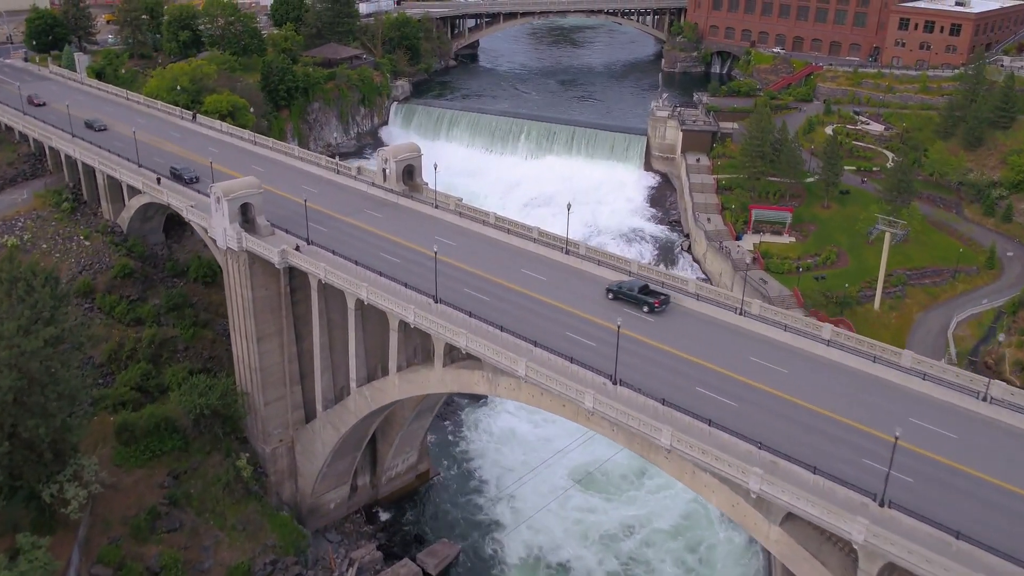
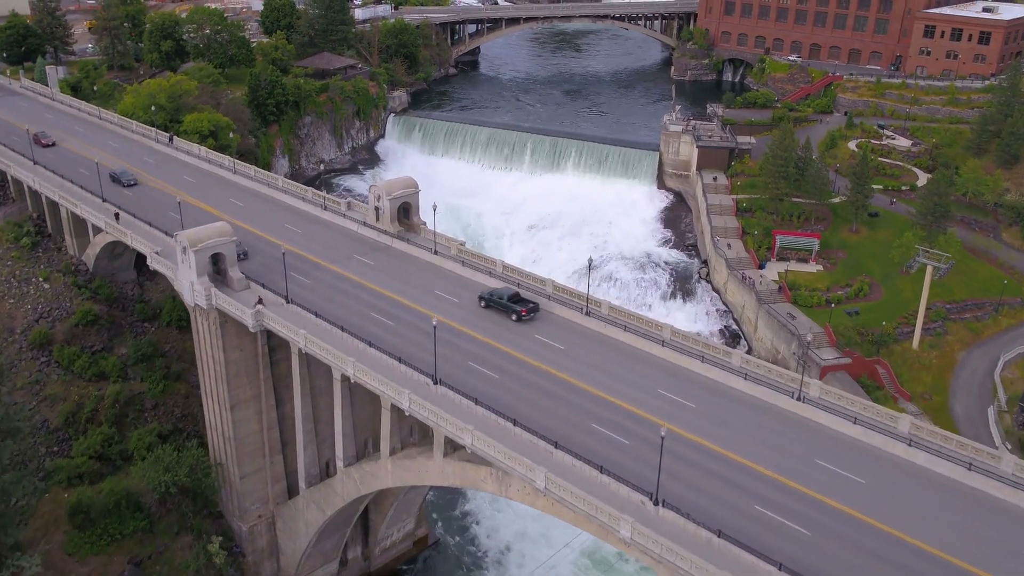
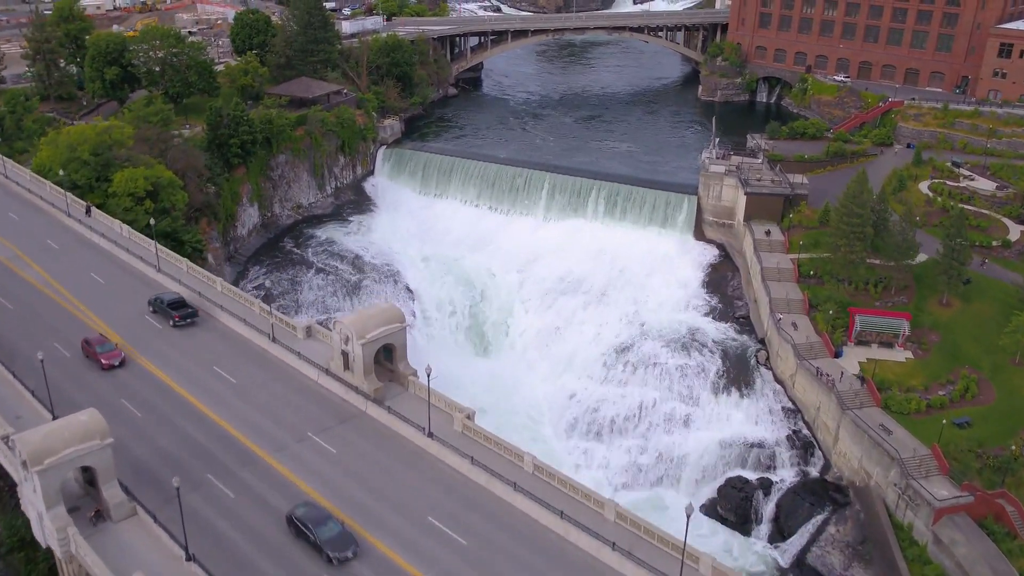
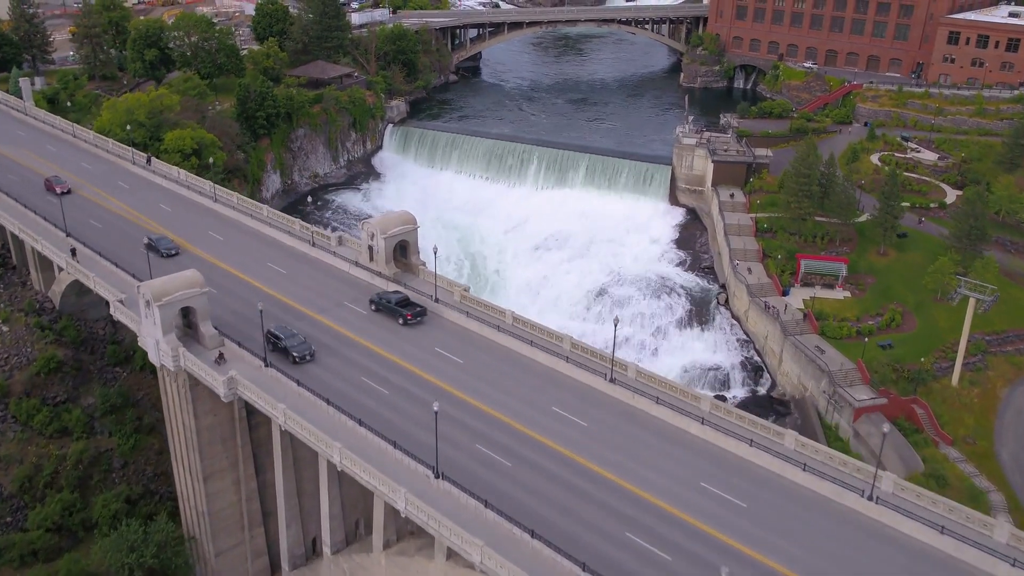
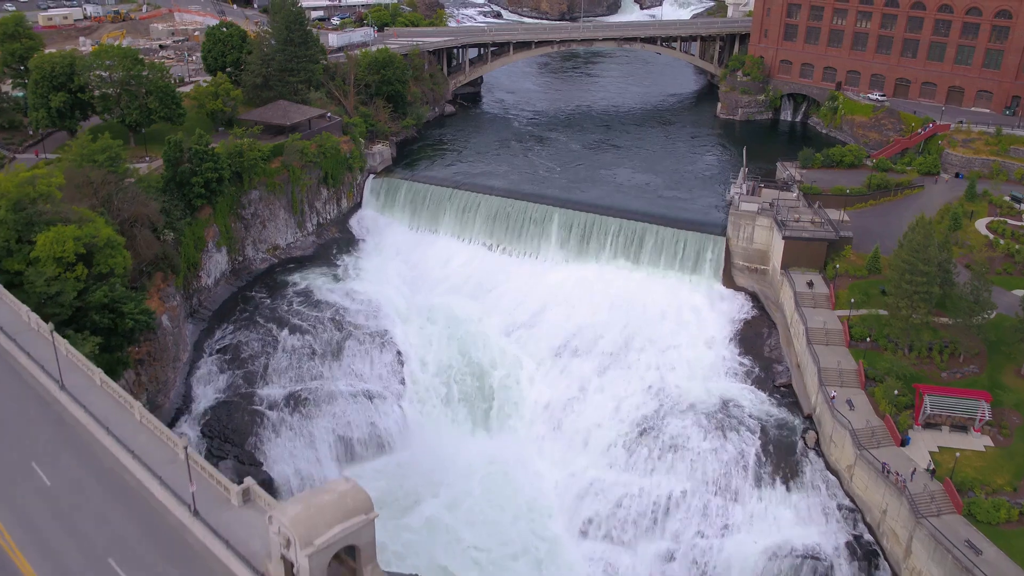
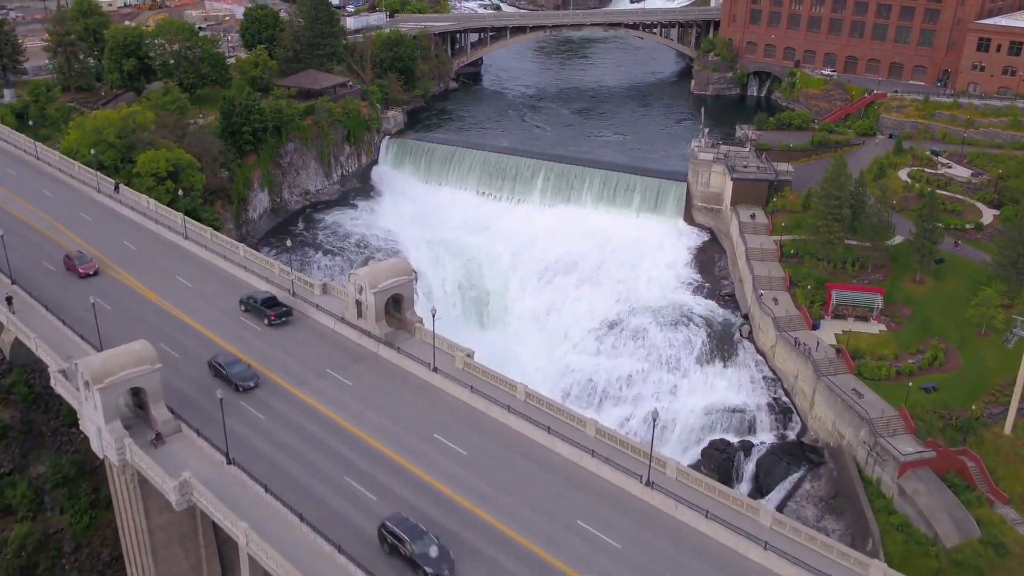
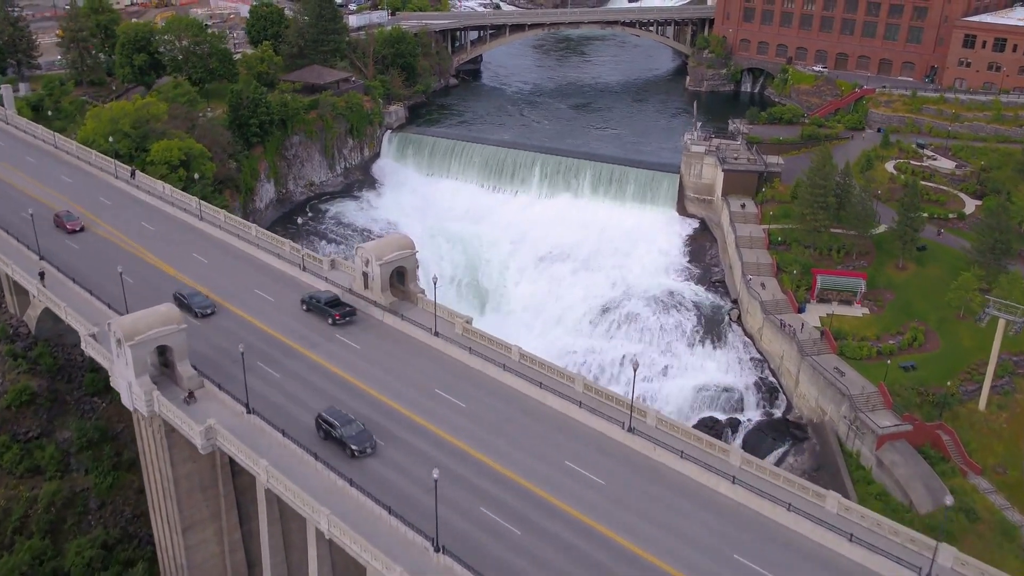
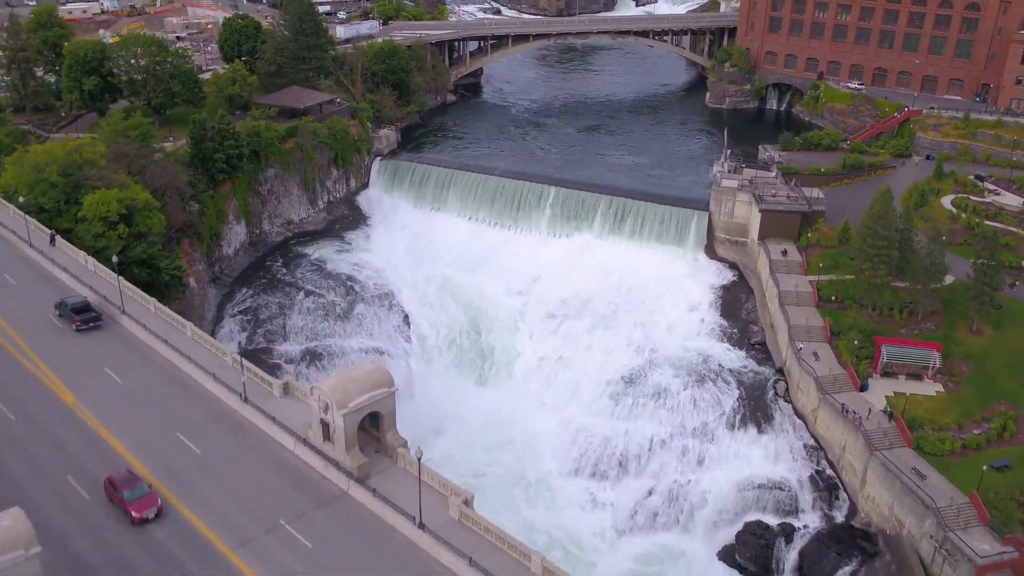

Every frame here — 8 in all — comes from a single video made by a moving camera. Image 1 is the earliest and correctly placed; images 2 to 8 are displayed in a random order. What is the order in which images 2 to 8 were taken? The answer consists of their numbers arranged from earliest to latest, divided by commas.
2, 4, 7, 6, 3, 8, 5
